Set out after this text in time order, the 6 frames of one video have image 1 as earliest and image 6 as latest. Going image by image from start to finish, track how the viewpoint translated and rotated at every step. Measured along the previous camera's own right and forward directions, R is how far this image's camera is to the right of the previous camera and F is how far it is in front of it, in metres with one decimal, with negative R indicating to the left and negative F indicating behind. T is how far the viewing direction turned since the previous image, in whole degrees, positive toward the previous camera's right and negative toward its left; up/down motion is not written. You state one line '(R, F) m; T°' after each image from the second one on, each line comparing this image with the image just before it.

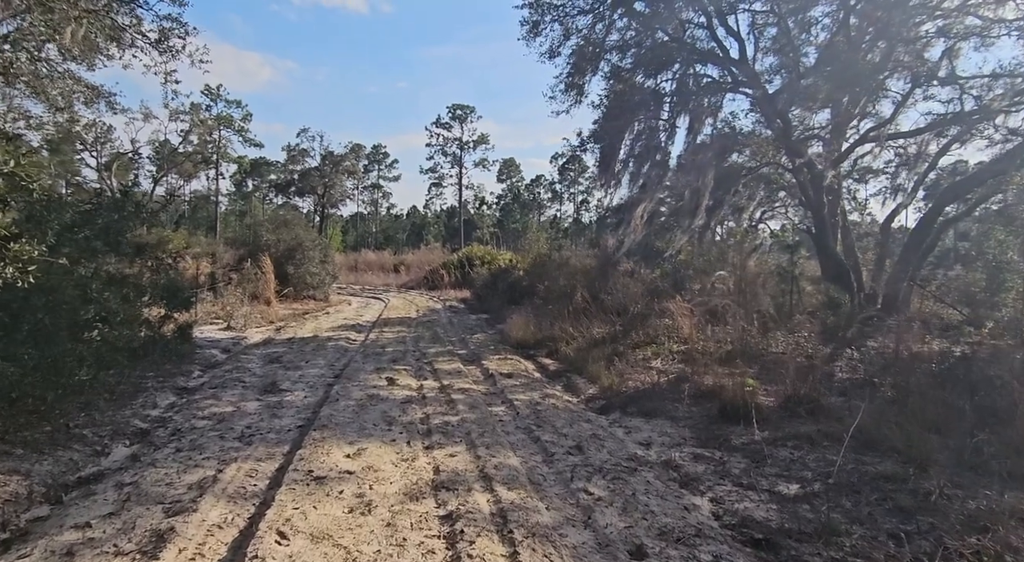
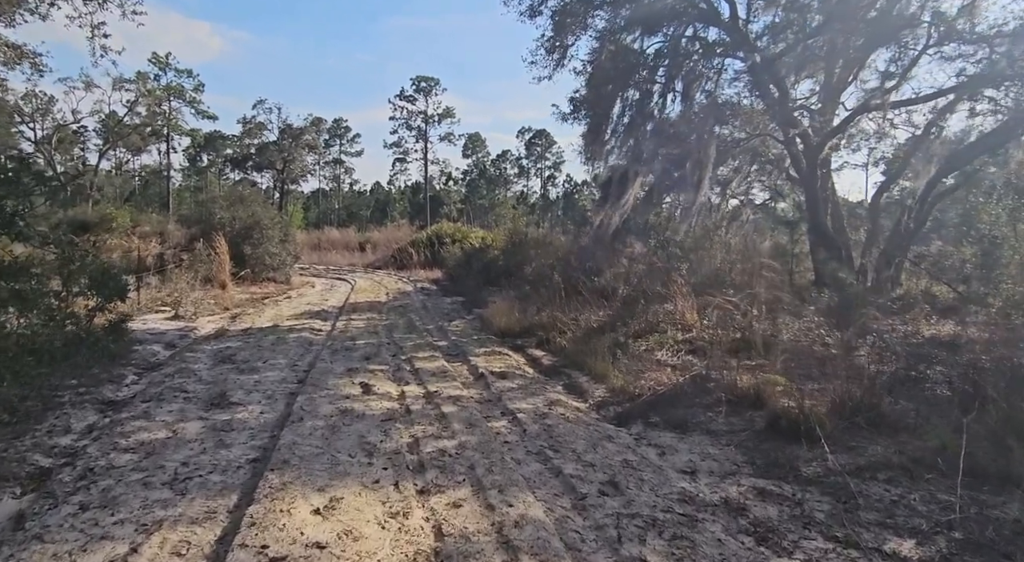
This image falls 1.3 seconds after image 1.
(-0.3, +0.9) m; +3°
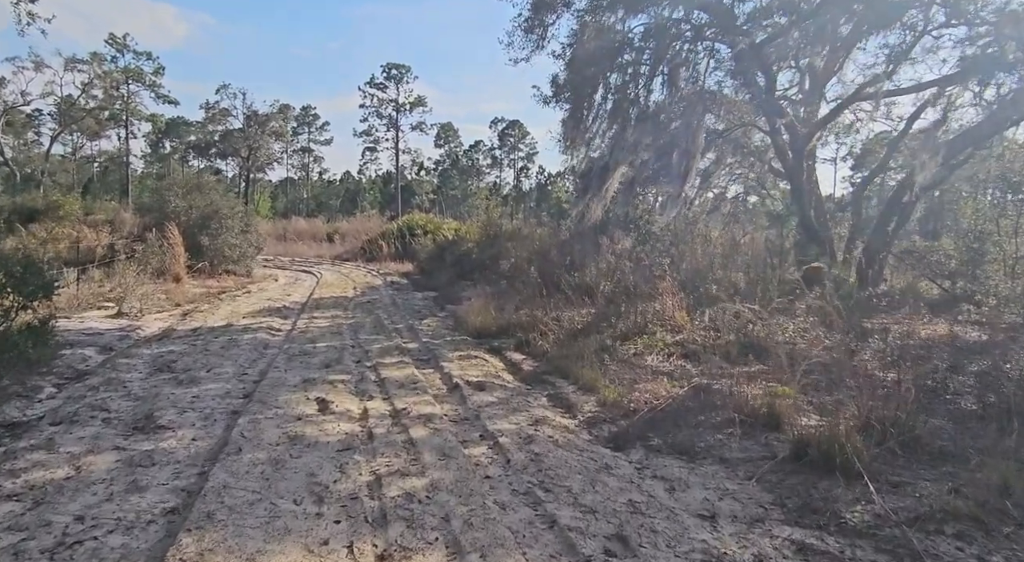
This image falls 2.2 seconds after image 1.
(-0.1, +0.6) m; +3°
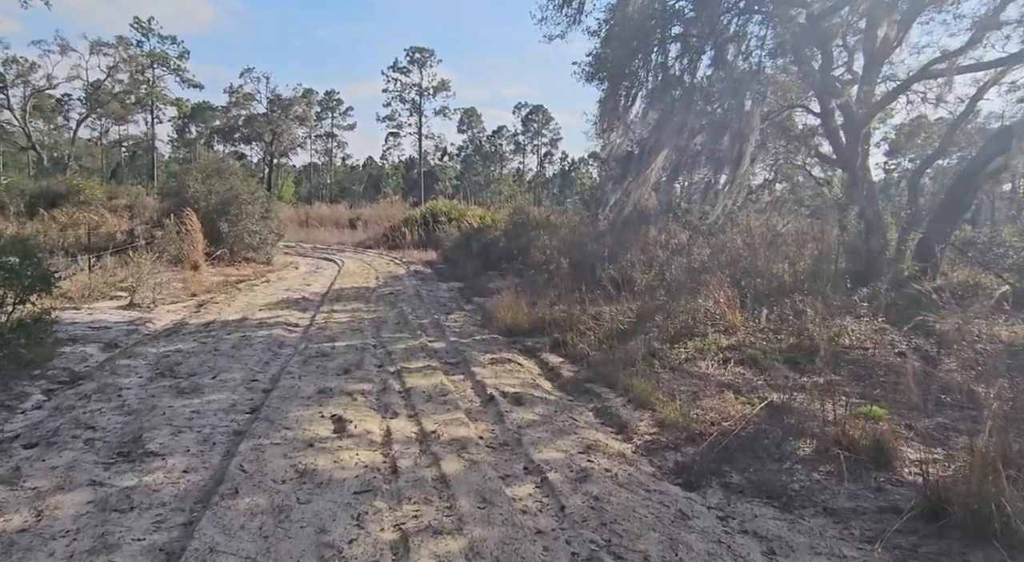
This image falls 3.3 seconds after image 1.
(-0.2, +0.7) m; -2°
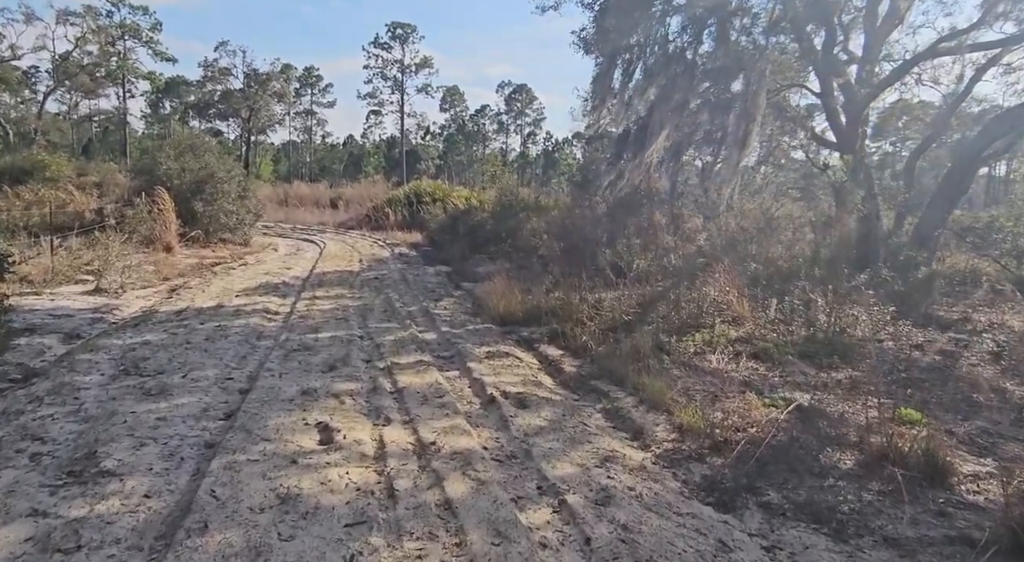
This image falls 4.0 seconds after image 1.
(-0.1, +0.4) m; +2°
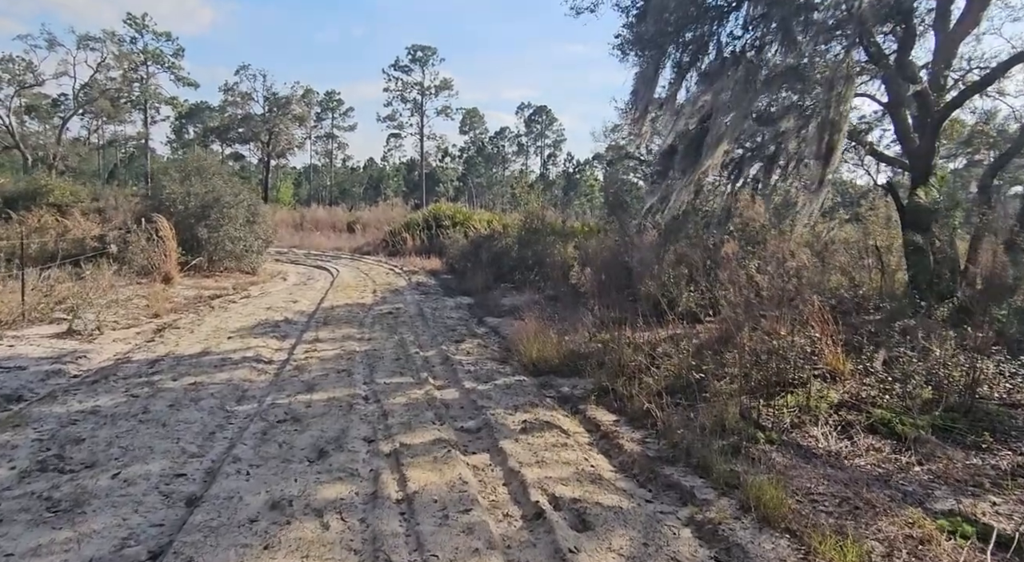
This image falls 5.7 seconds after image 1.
(-0.2, +1.2) m; -2°
